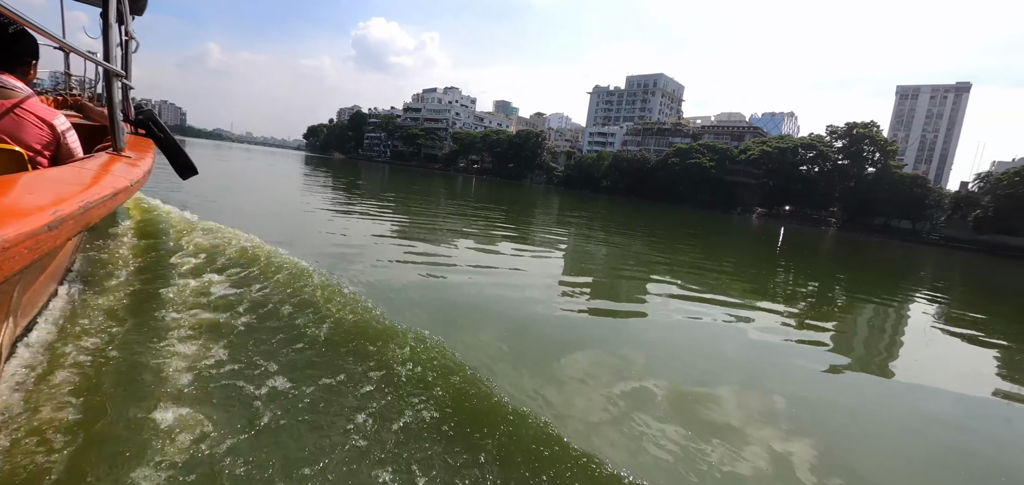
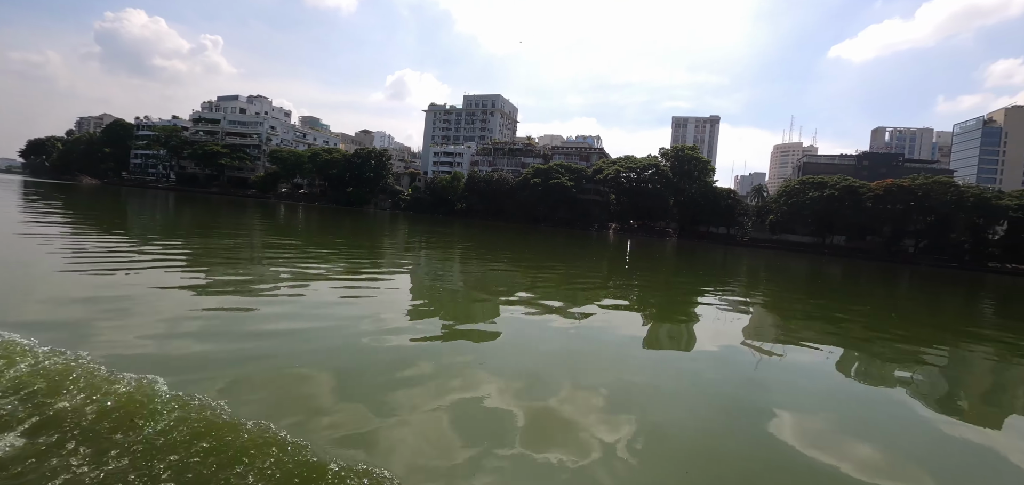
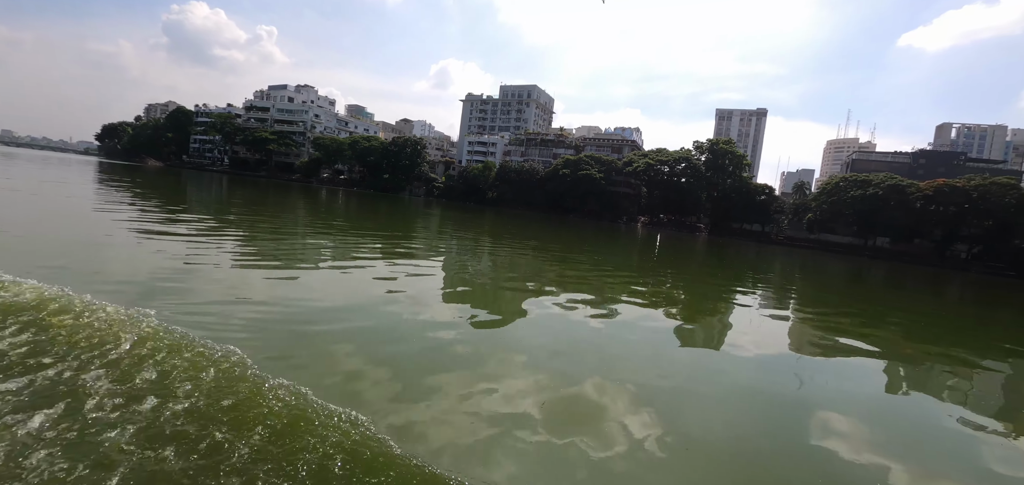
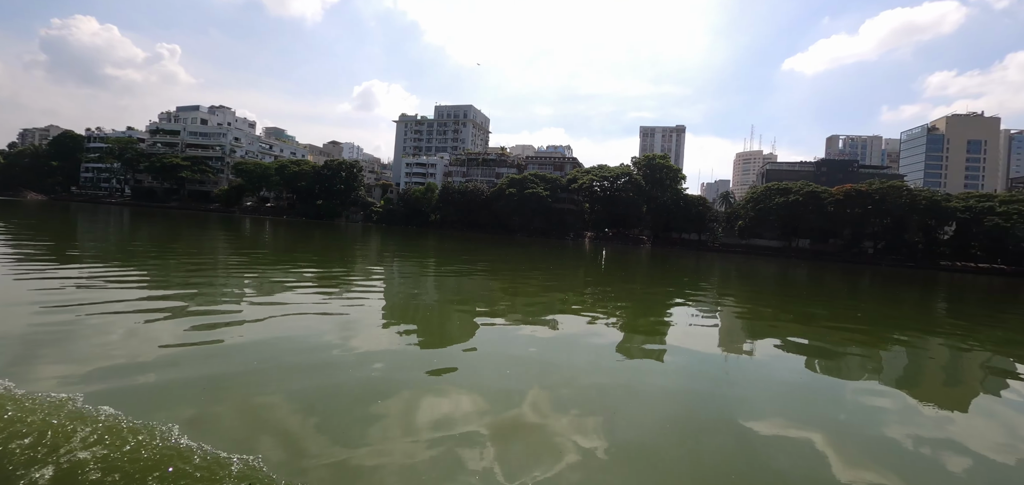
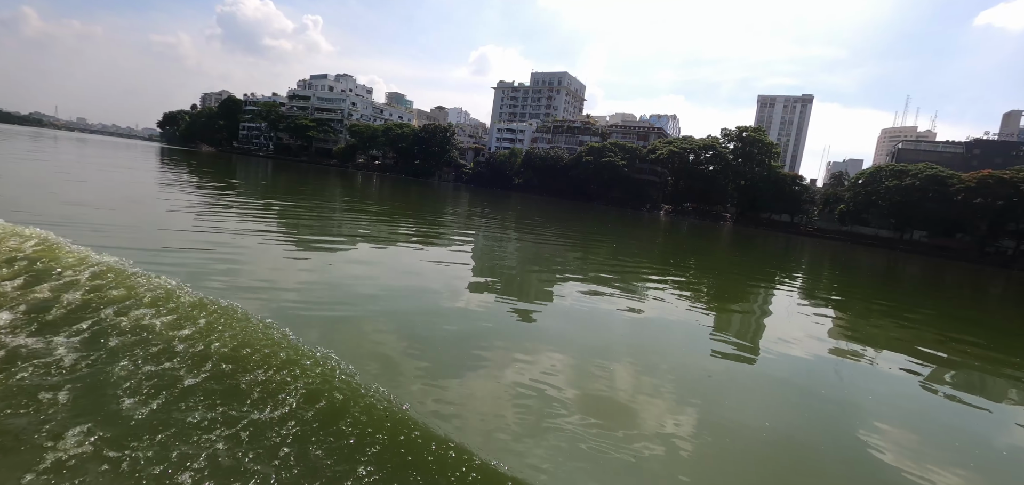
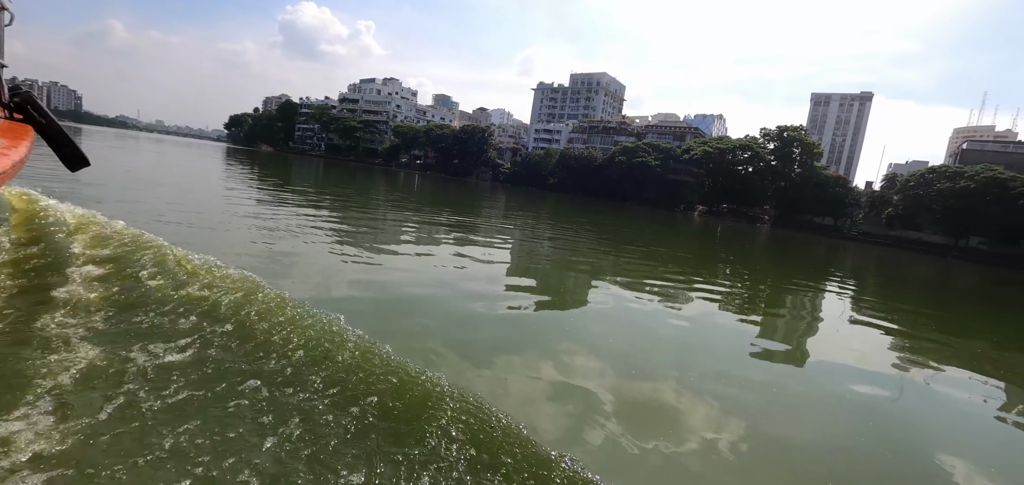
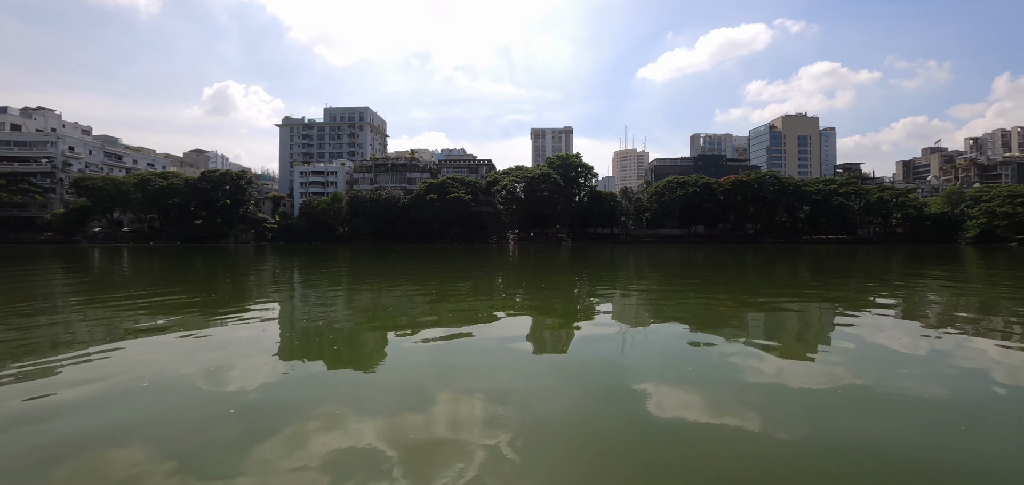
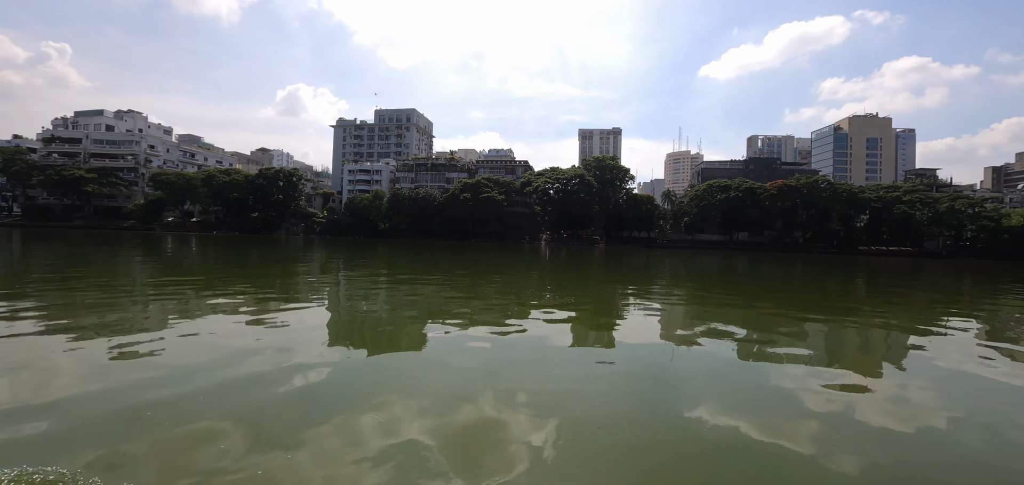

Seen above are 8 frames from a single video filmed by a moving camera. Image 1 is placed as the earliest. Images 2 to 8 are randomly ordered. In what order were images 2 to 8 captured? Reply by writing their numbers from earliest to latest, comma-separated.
6, 5, 3, 2, 4, 8, 7
